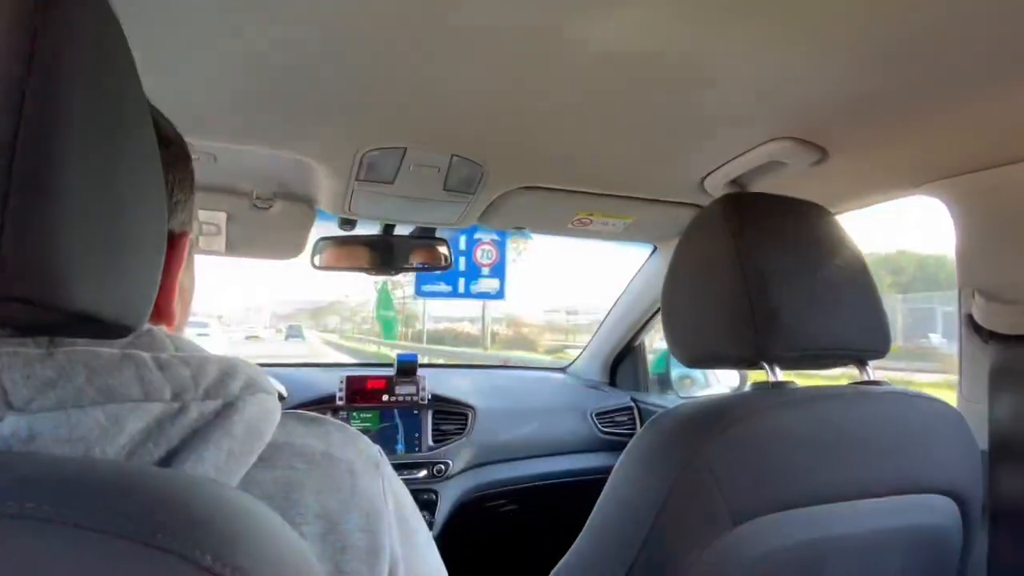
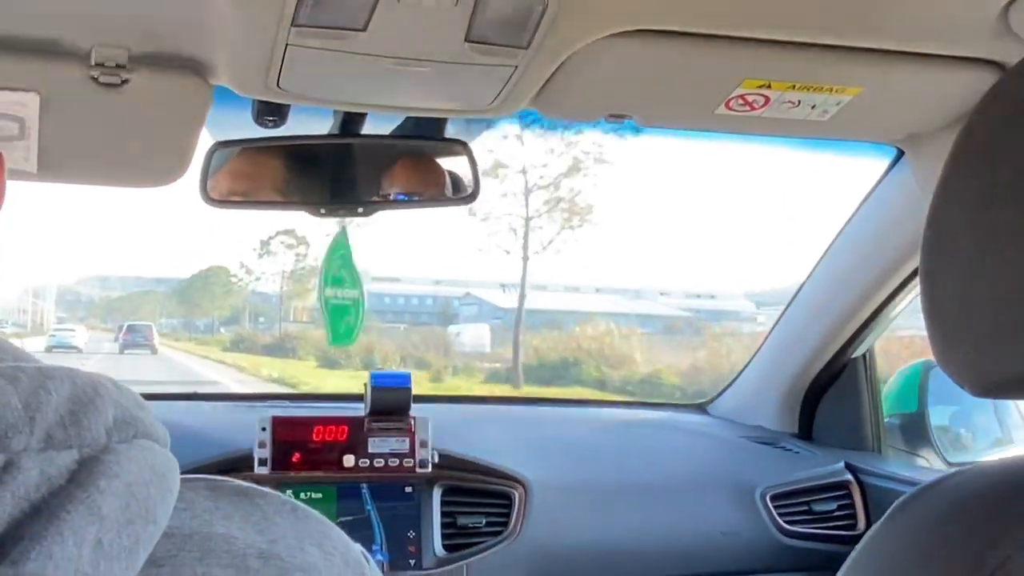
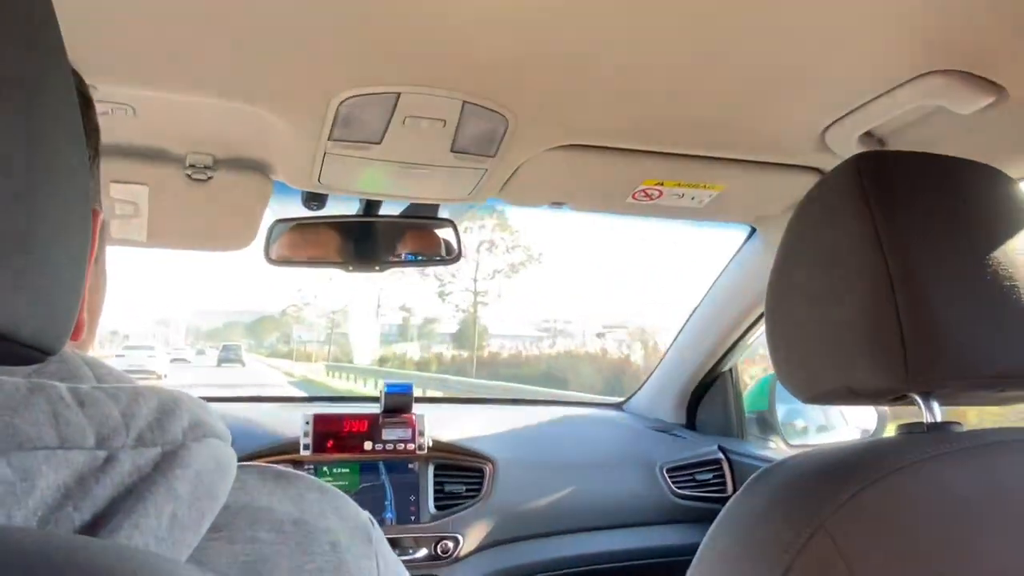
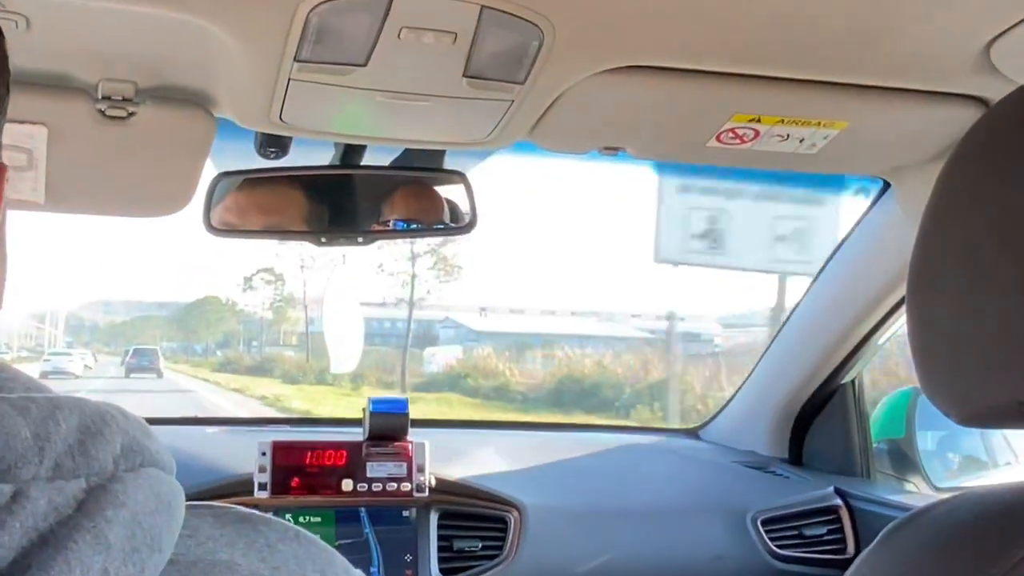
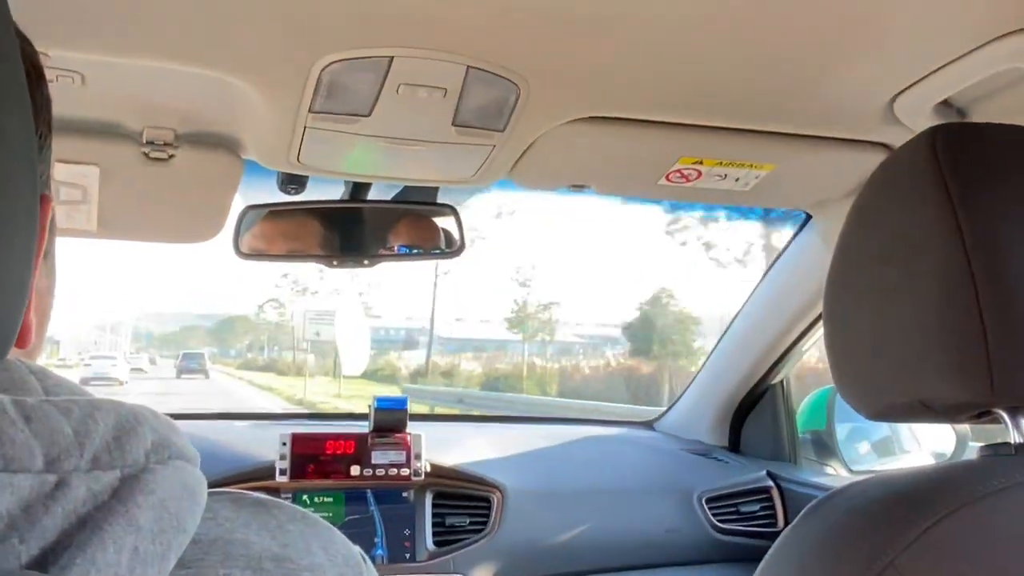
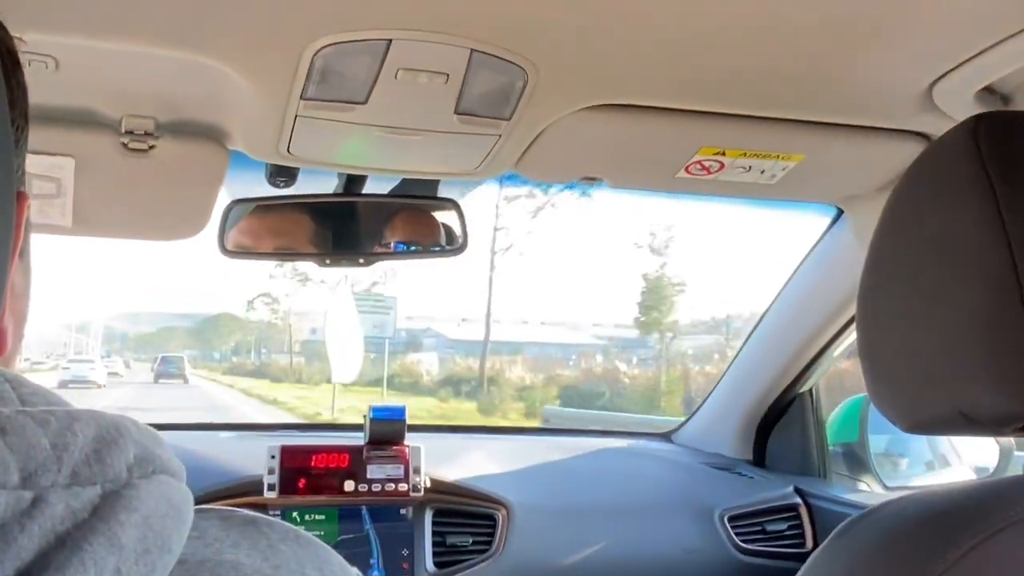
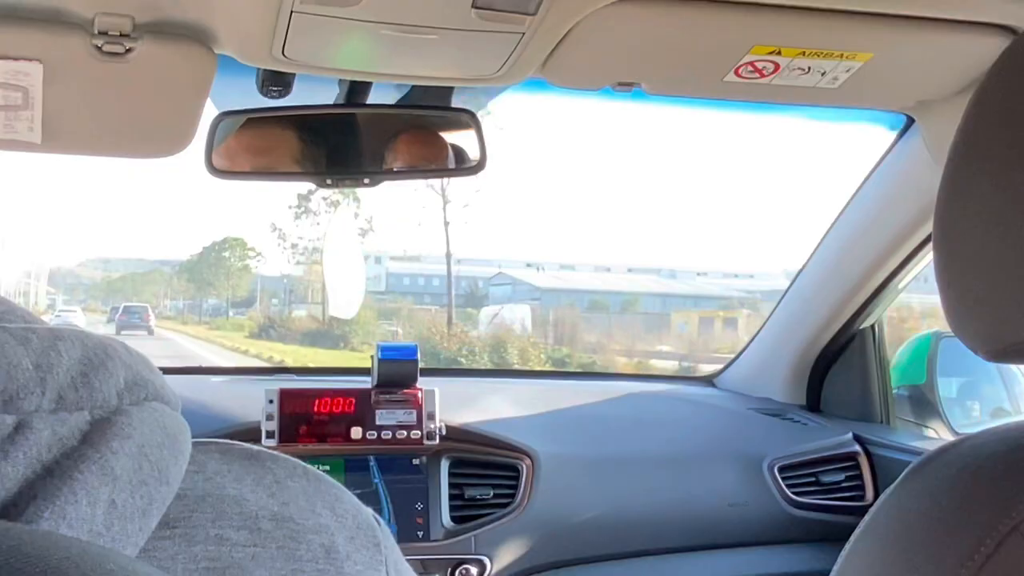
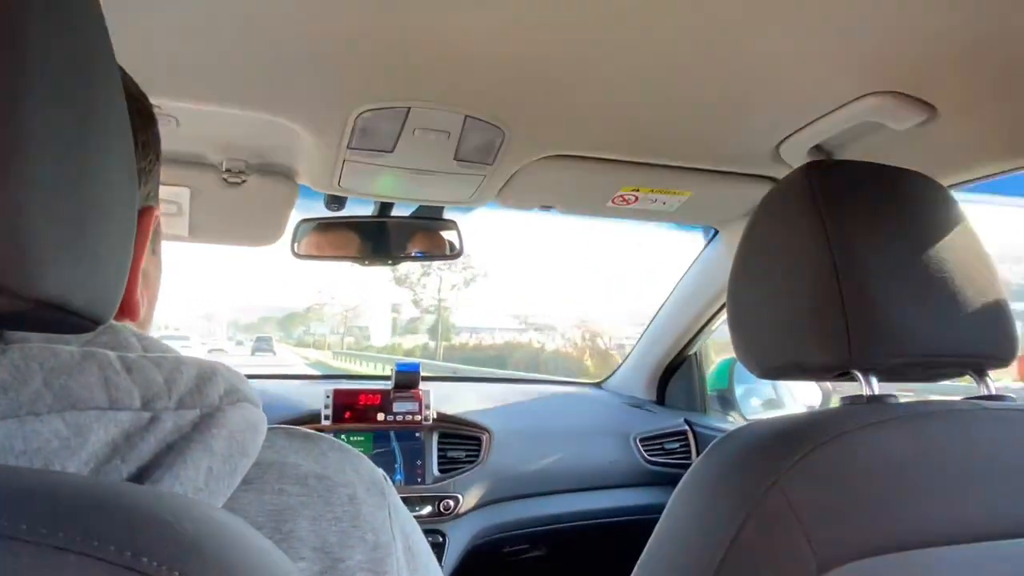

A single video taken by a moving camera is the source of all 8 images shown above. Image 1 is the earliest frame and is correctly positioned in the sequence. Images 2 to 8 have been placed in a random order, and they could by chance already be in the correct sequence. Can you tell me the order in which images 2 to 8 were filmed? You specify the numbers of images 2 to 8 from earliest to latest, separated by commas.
8, 3, 5, 6, 4, 2, 7
